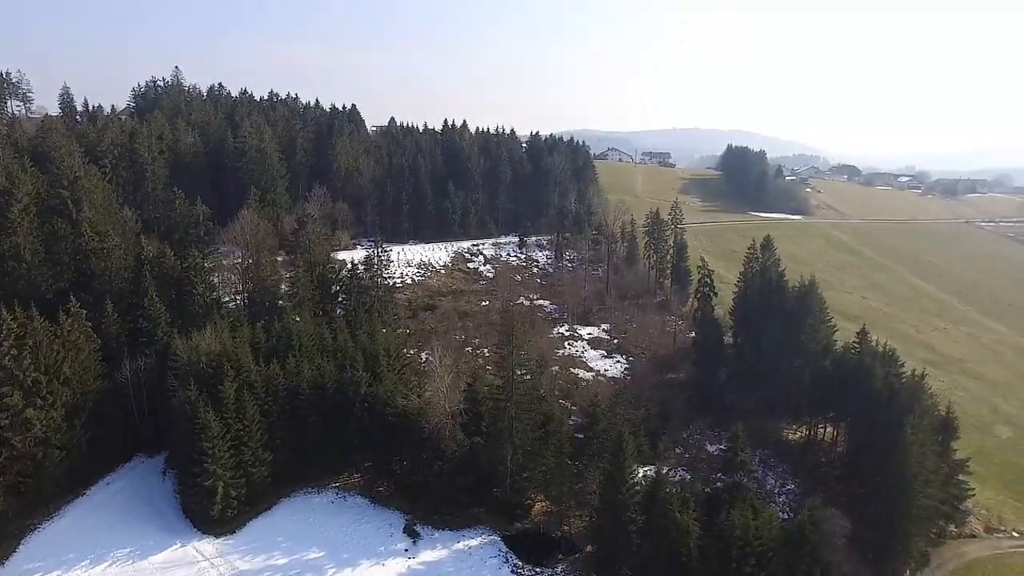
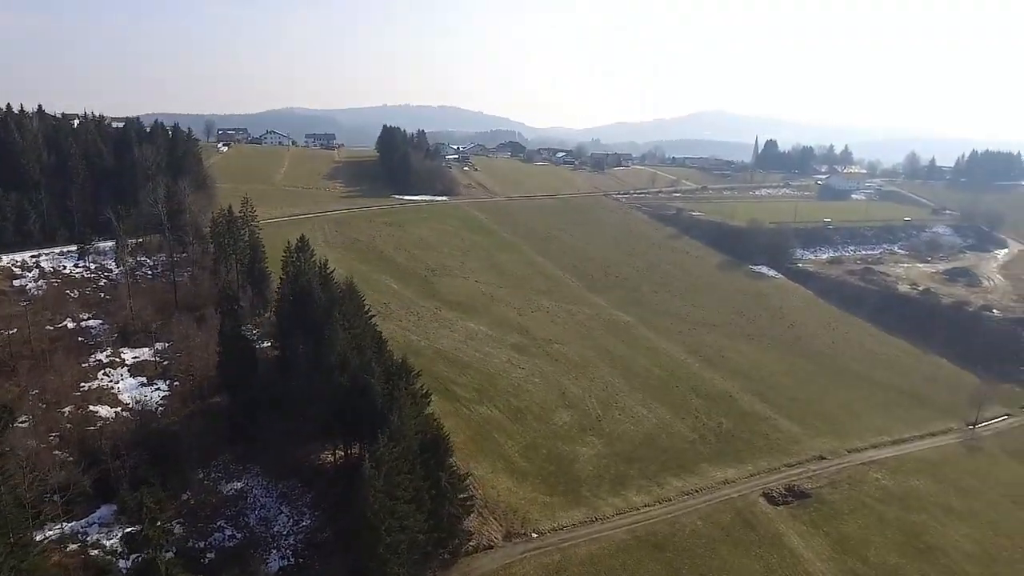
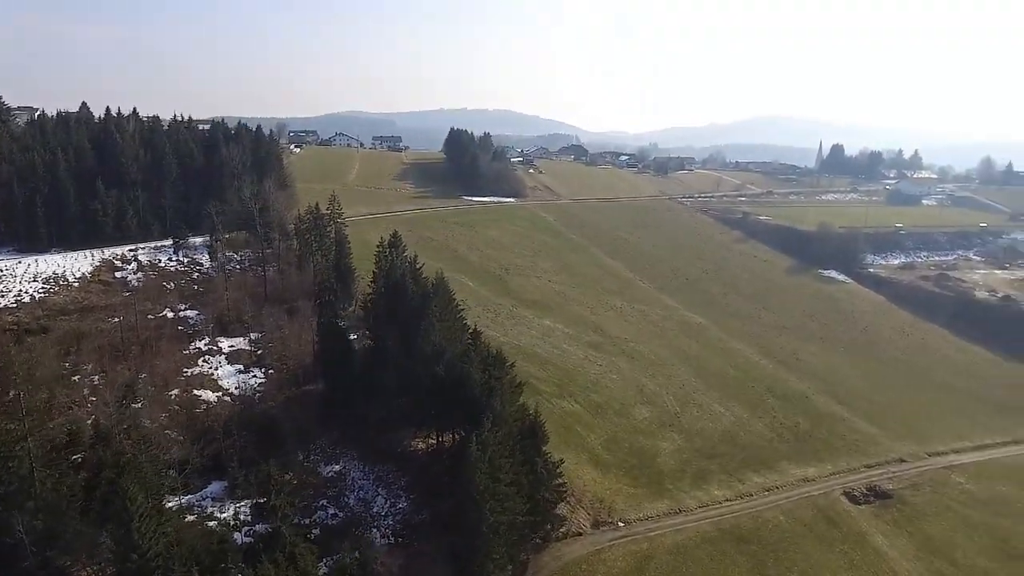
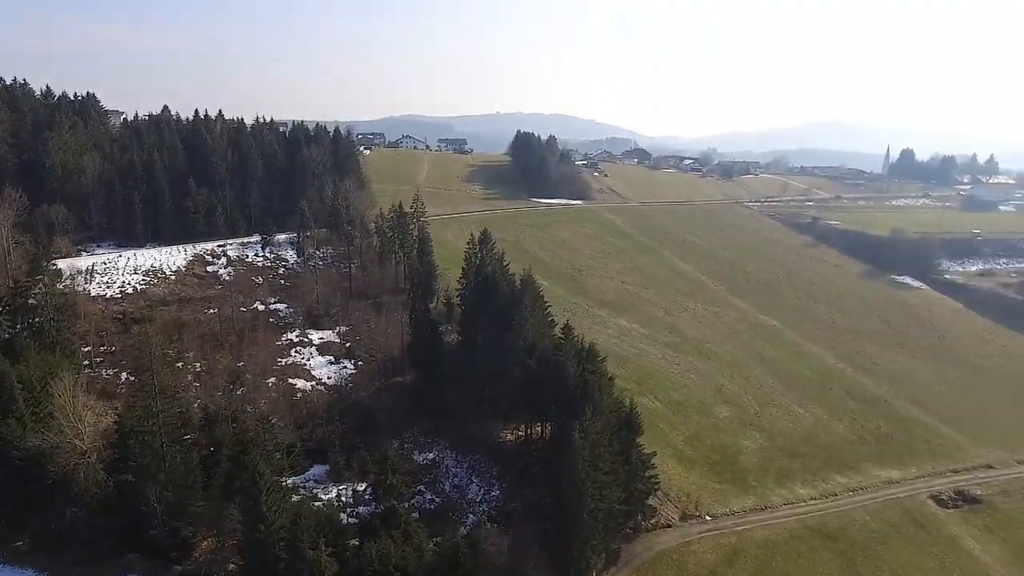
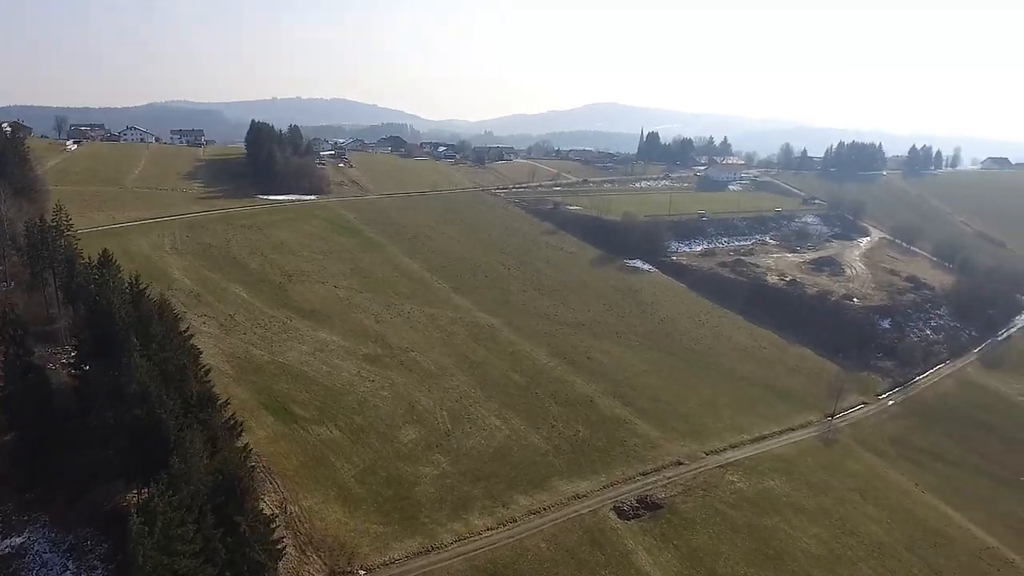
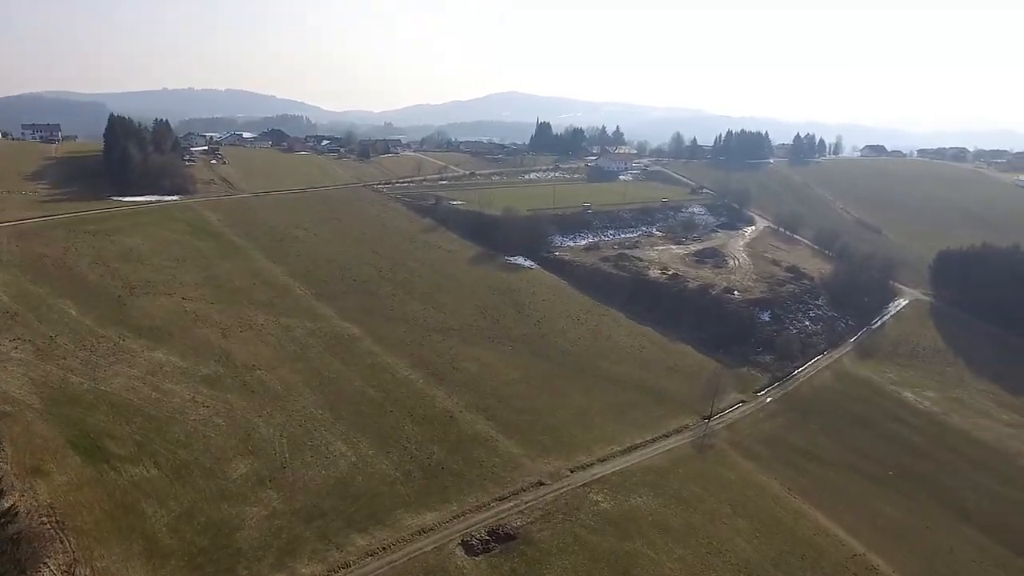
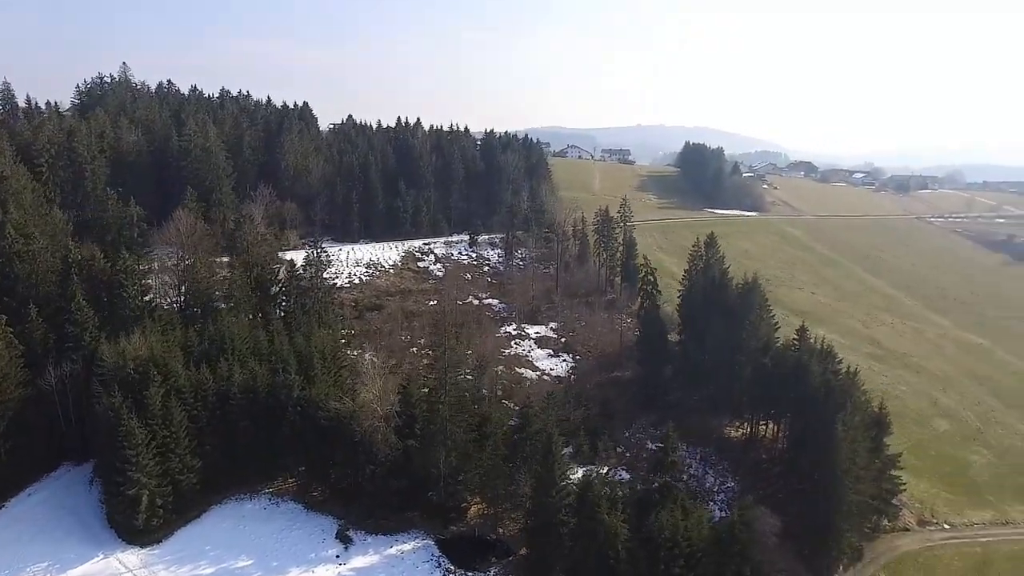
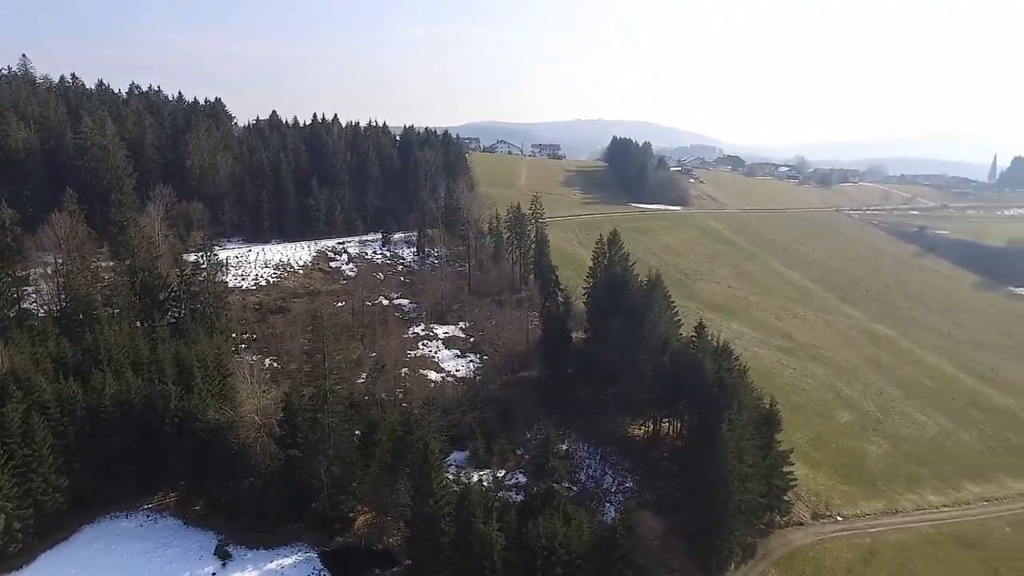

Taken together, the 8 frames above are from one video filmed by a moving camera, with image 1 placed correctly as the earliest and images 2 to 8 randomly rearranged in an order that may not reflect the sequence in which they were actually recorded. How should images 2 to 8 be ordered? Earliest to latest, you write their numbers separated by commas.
7, 8, 4, 3, 2, 5, 6
